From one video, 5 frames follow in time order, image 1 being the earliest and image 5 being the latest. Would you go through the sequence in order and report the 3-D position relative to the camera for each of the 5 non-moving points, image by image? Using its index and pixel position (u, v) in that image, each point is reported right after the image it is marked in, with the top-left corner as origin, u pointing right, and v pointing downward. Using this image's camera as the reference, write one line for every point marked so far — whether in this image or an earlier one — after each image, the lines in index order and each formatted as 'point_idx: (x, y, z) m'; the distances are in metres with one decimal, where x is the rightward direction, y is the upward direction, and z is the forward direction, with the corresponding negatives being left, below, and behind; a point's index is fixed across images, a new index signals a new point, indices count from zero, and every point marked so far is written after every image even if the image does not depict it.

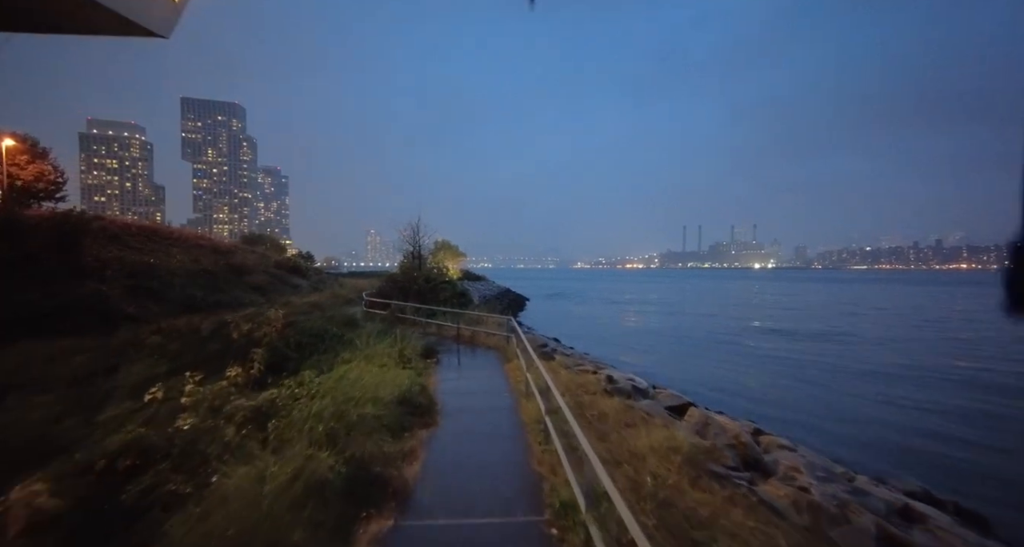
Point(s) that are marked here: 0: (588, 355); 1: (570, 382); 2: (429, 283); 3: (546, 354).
0: (+2.2, -2.4, +12.5) m
1: (+1.0, -1.9, +7.7) m
2: (-3.6, -0.4, +18.9) m
3: (+0.8, -1.9, +10.3) m
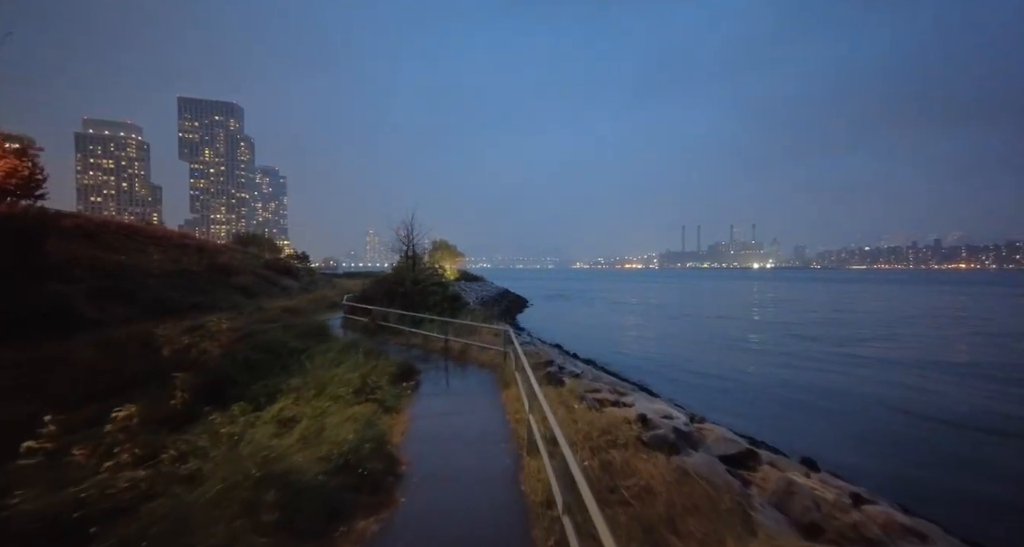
0: (+2.1, -2.4, +10.4) m
1: (+1.0, -1.9, +5.6) m
2: (-3.6, -0.5, +16.8) m
3: (+0.8, -1.9, +8.2) m
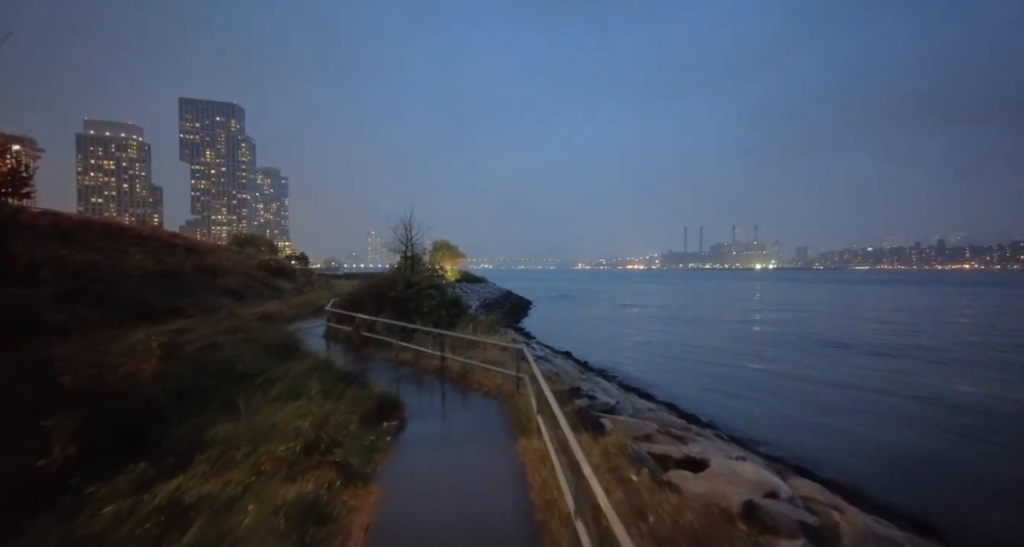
0: (+2.4, -2.5, +8.2) m
1: (+1.2, -1.9, +3.4) m
2: (-3.3, -0.5, +14.7) m
3: (+1.0, -2.0, +6.0) m
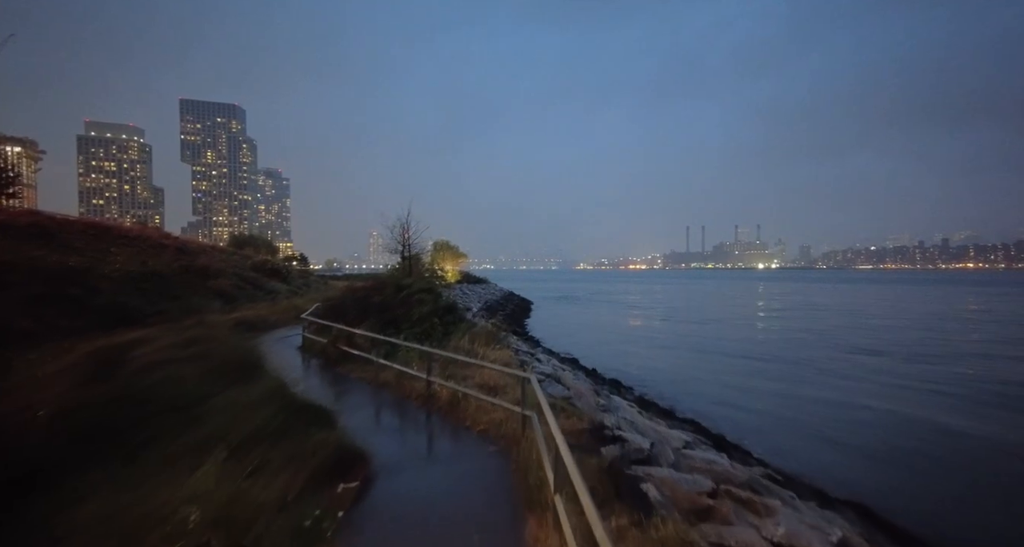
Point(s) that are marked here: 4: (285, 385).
0: (+2.4, -2.5, +6.5) m
1: (+1.3, -2.0, +1.7) m
2: (-3.3, -0.6, +13.0) m
3: (+1.1, -2.0, +4.3) m
4: (-4.0, -1.9, +7.9) m
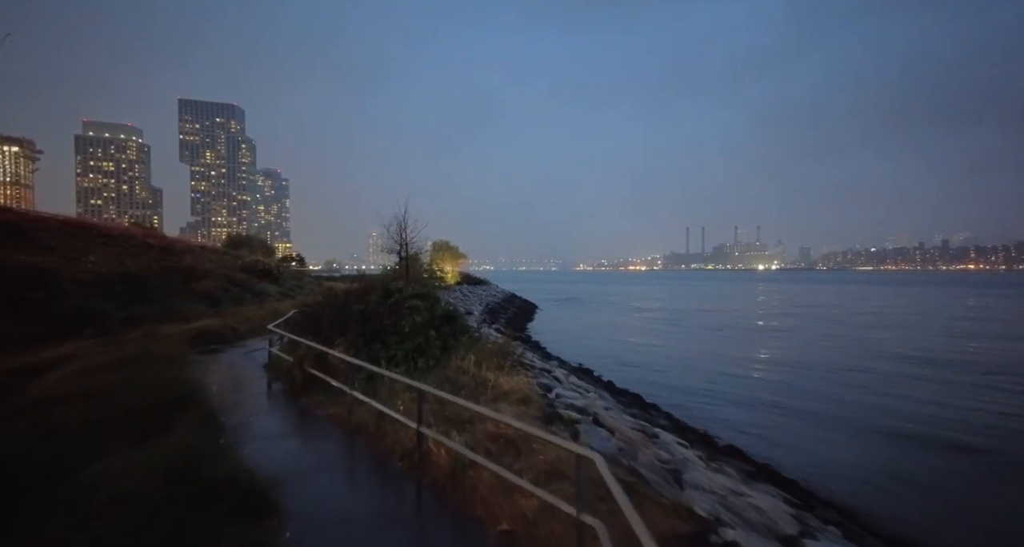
0: (+2.8, -2.5, +4.2) m
1: (+1.6, -2.0, -0.5) m
2: (-2.9, -0.6, +10.7) m
3: (+1.4, -2.0, +2.1) m
4: (-3.6, -2.0, +5.7) m
